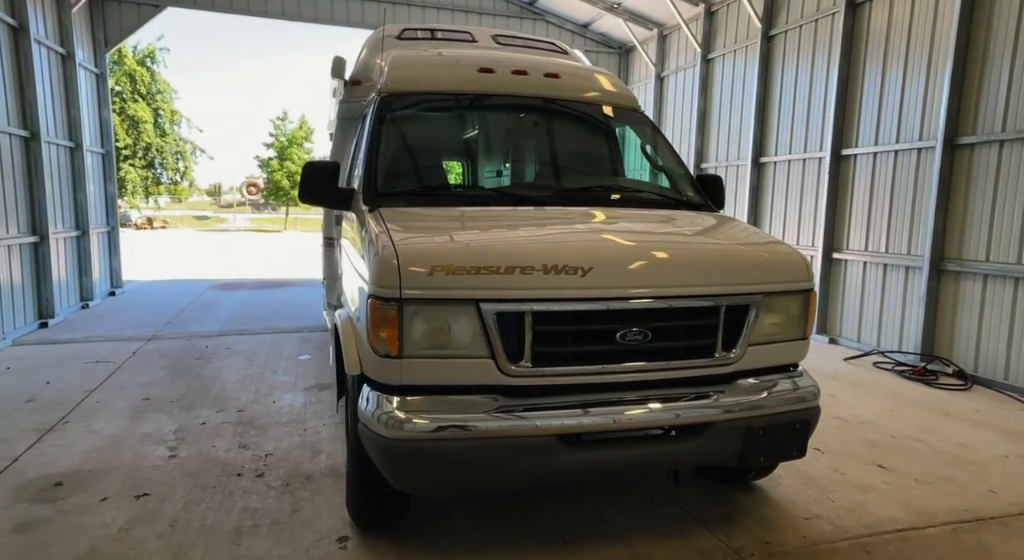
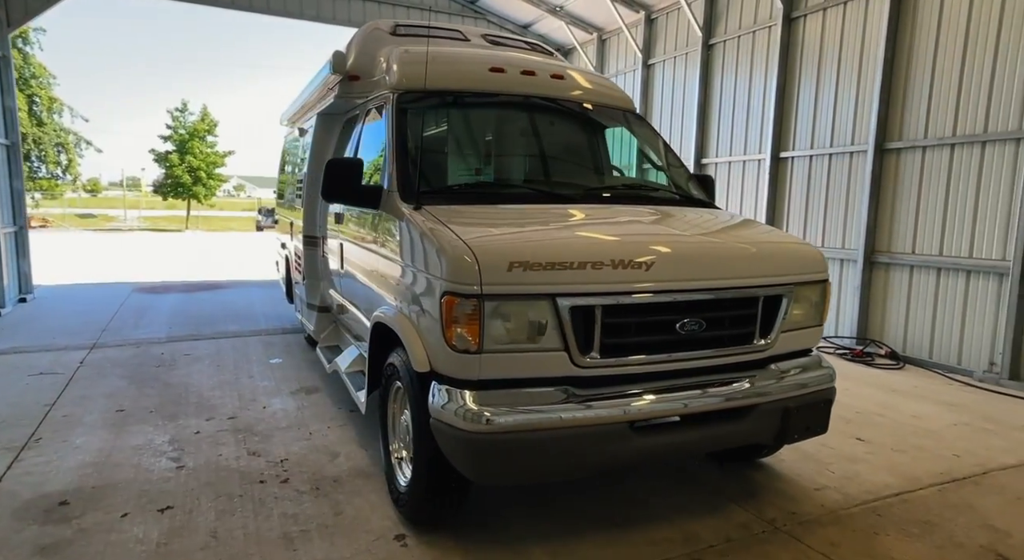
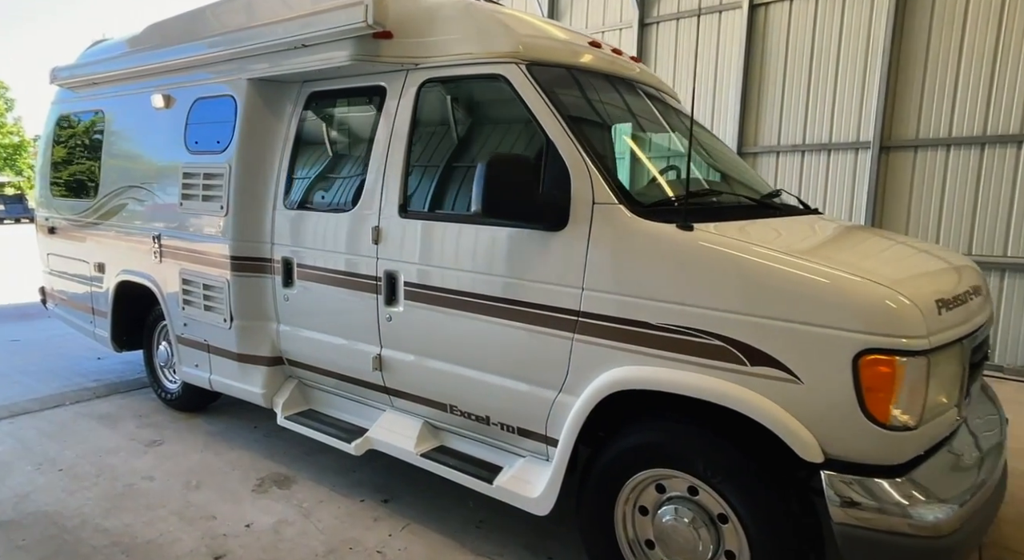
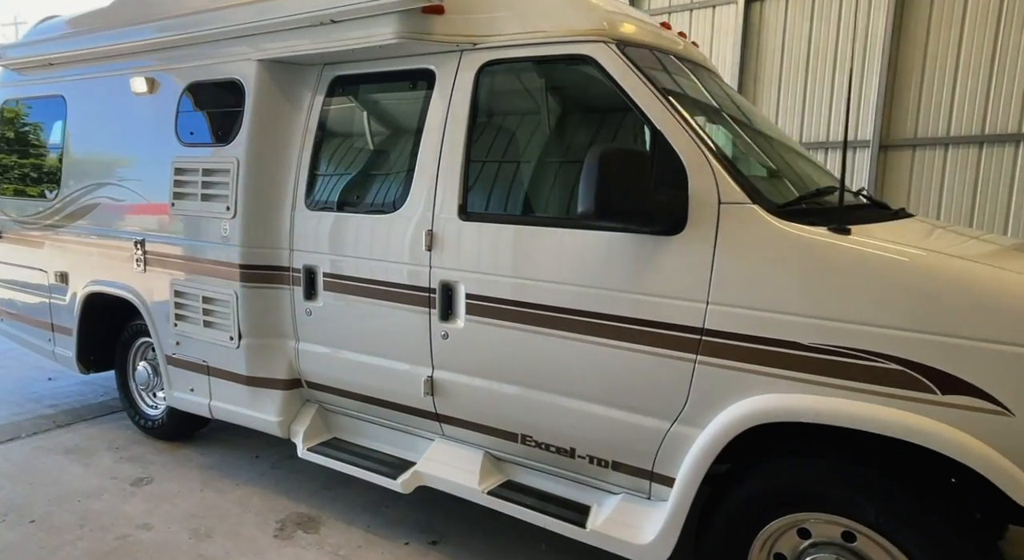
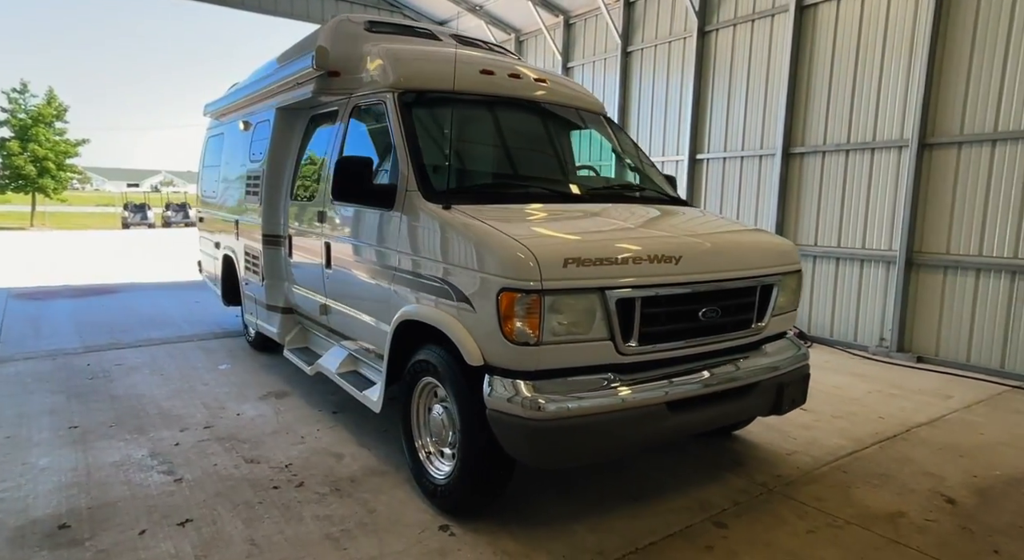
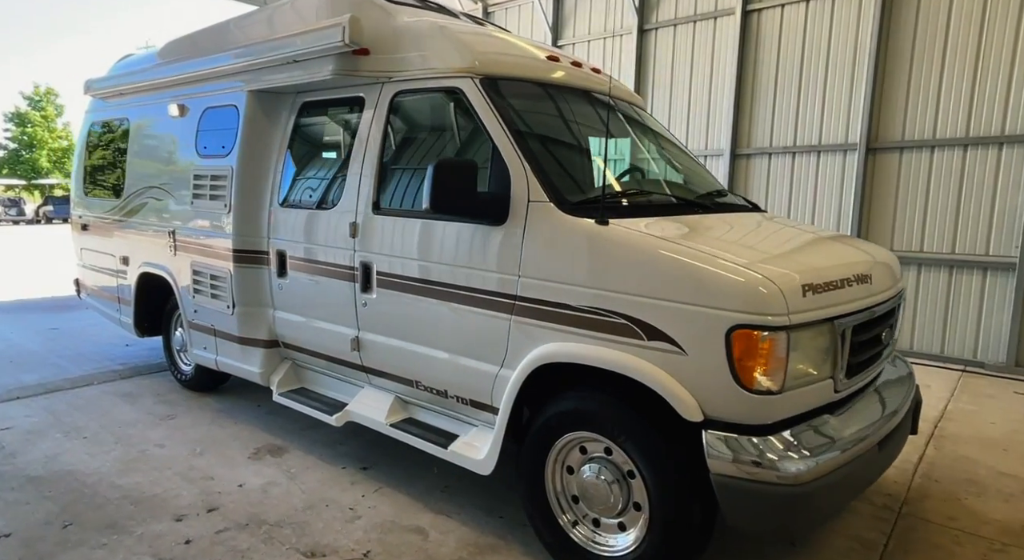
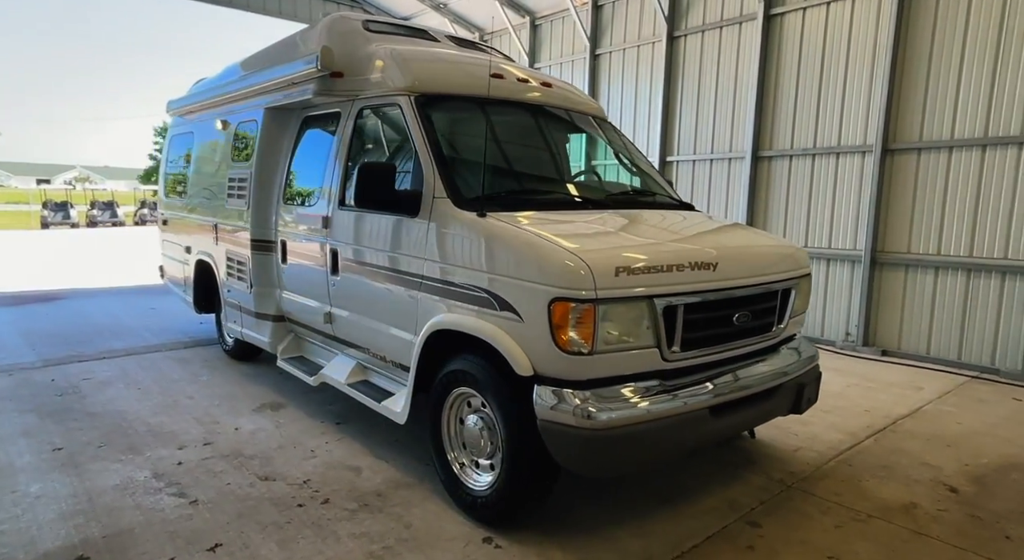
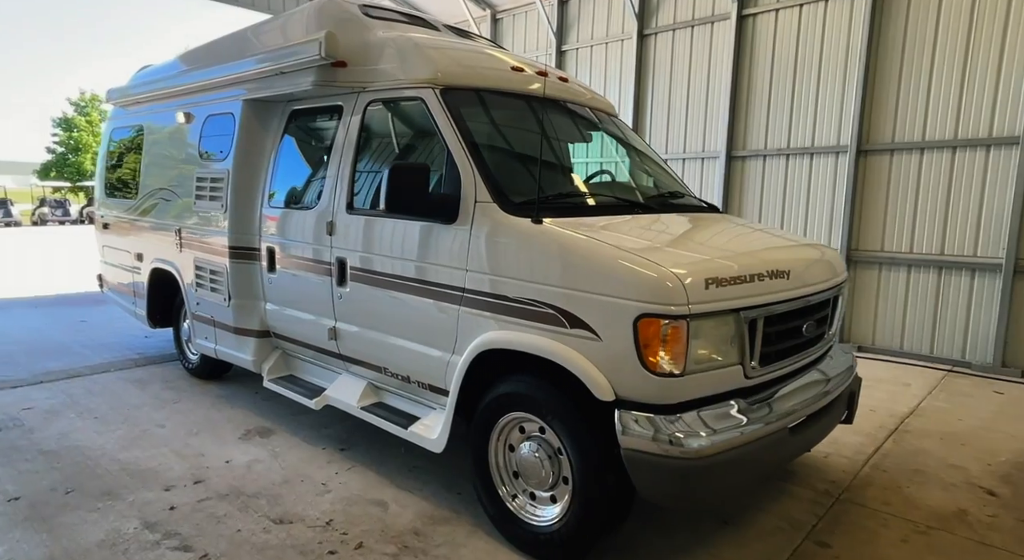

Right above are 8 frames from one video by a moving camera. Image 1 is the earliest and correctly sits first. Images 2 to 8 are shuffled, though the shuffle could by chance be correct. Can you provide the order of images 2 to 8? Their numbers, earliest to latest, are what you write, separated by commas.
2, 5, 7, 8, 6, 3, 4
